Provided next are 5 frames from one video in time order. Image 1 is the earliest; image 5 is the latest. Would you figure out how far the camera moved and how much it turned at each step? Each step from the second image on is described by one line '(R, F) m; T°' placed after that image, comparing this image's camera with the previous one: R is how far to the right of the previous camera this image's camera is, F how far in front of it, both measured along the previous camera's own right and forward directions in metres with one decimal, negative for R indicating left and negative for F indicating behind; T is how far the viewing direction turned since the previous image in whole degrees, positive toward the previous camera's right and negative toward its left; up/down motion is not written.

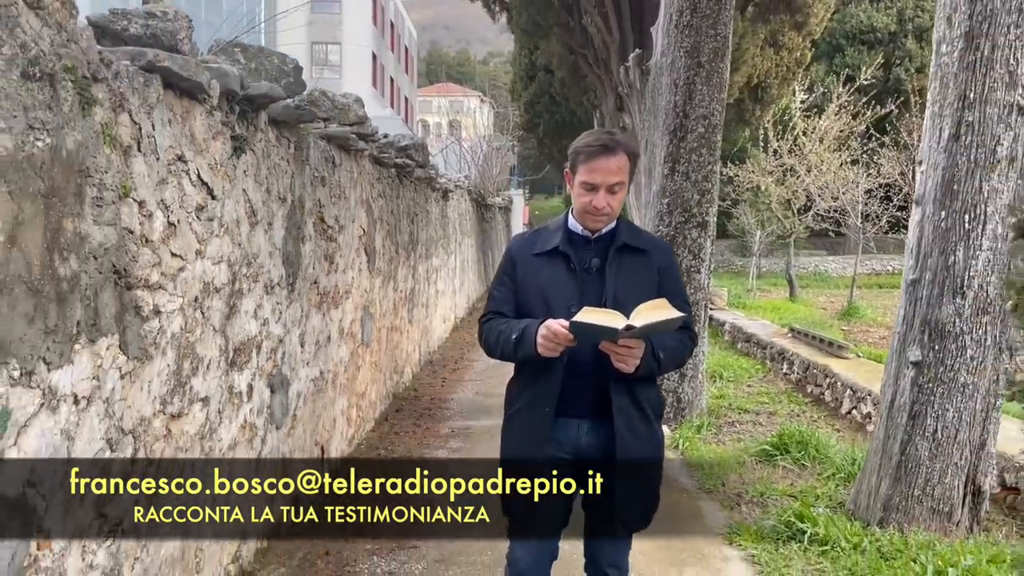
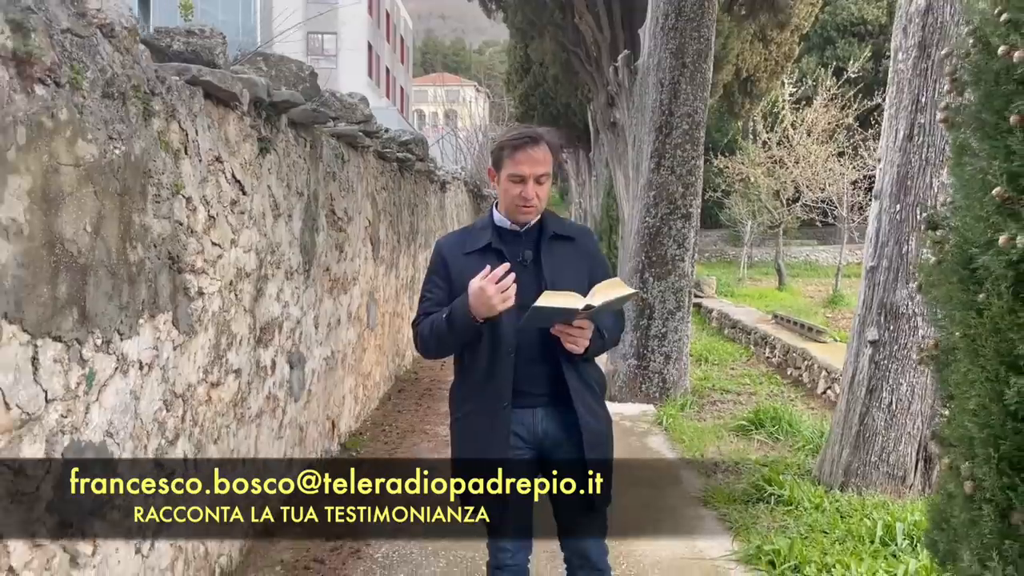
(0.0, -0.4) m; 0°
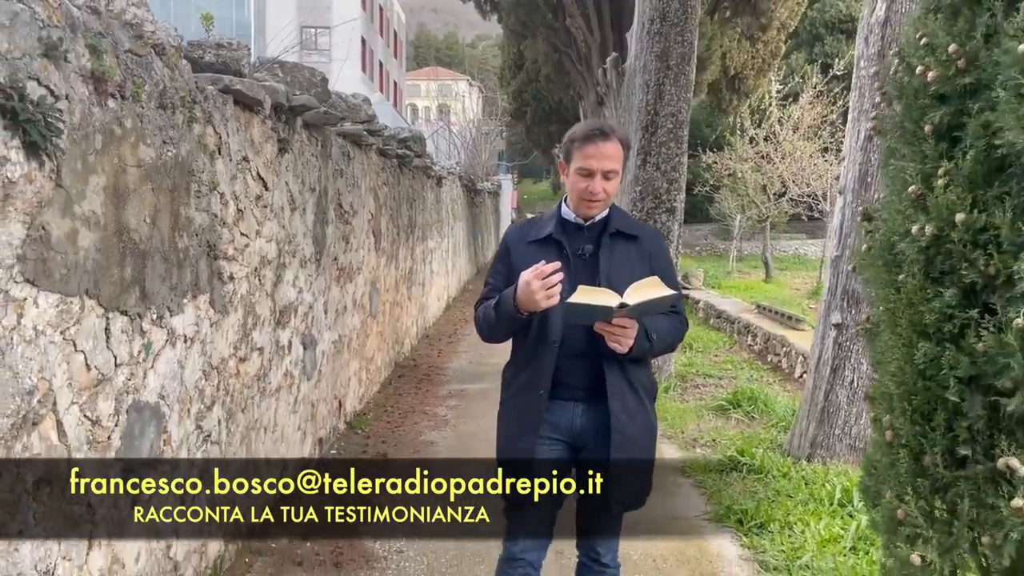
(0.0, -0.4) m; 0°
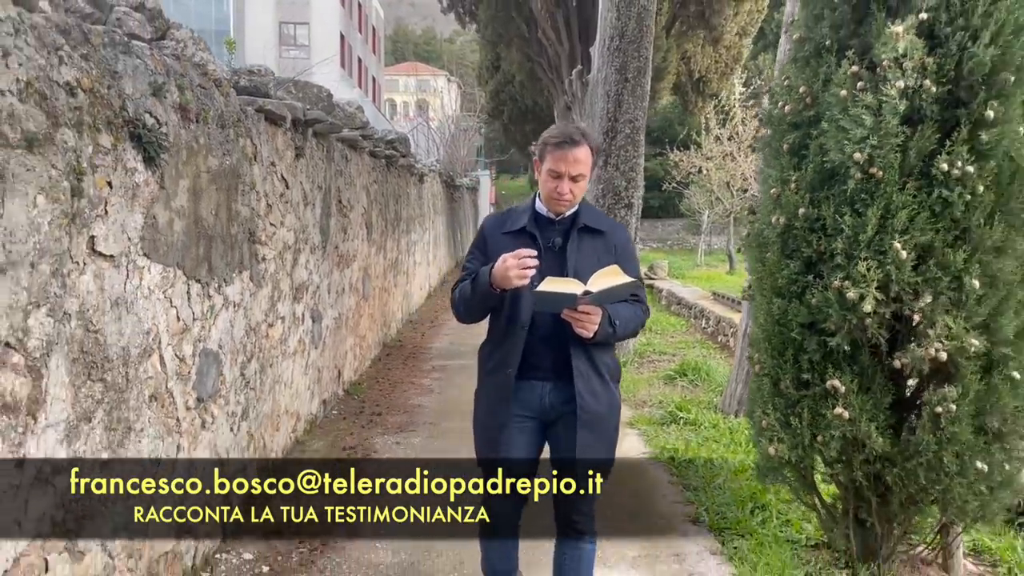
(0.0, -0.8) m; +1°
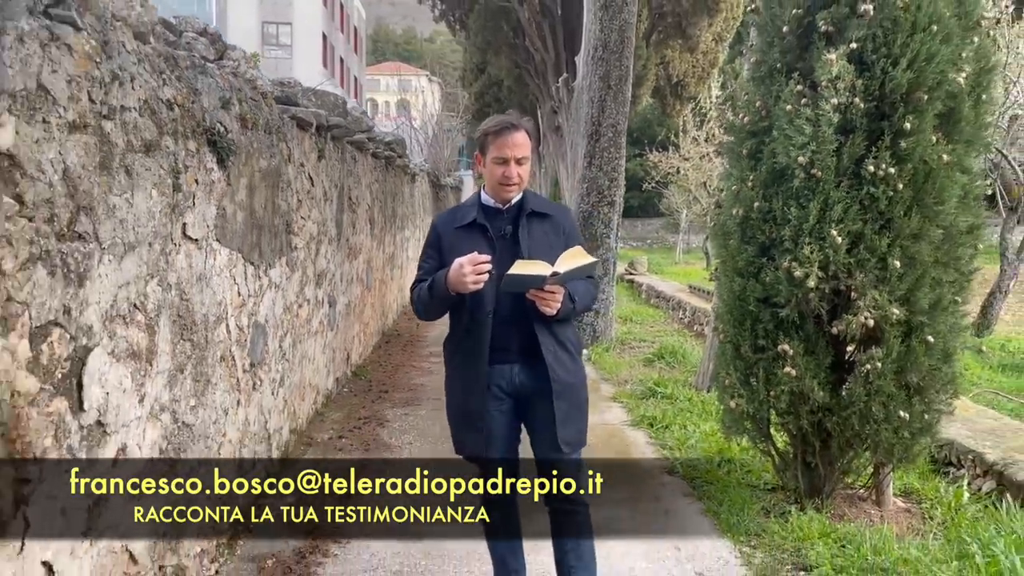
(-0.1, -0.6) m; +1°
